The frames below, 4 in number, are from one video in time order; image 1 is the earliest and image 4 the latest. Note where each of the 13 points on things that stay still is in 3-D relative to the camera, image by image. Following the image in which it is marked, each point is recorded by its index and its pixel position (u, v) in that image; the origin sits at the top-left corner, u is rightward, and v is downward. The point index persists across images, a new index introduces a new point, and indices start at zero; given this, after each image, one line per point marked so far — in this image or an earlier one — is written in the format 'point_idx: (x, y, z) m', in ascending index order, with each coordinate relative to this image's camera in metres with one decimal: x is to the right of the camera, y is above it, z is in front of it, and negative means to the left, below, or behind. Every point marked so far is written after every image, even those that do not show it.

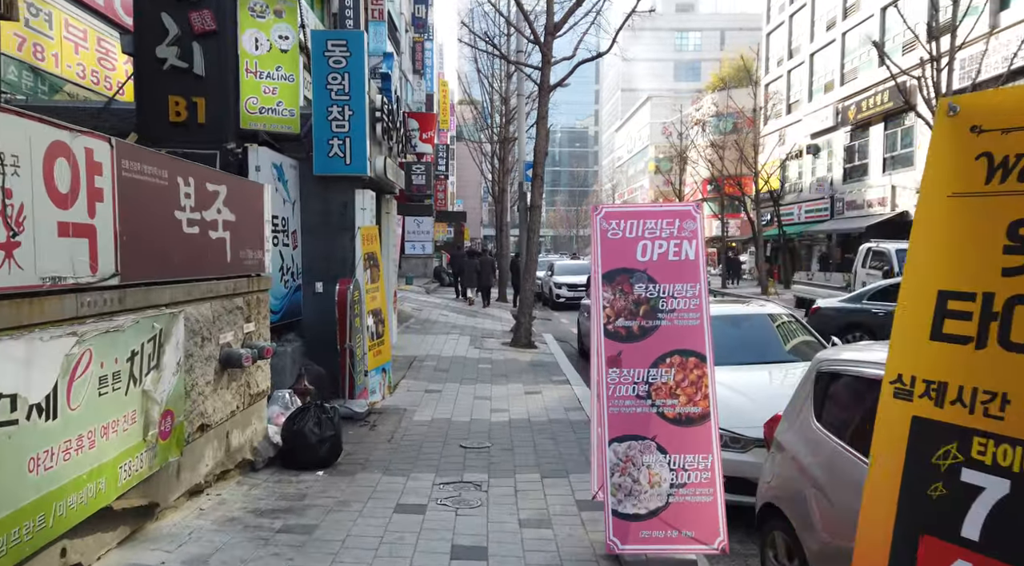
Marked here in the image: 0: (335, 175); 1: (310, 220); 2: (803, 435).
0: (-2.1, +1.3, +8.9) m
1: (-2.4, +0.8, +9.0) m
2: (+1.5, -0.8, +3.8) m
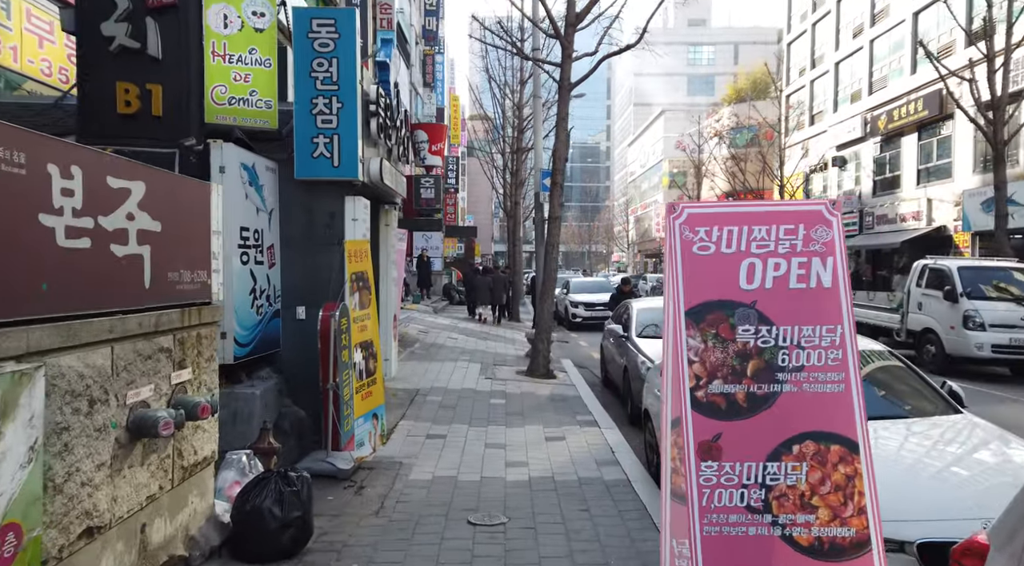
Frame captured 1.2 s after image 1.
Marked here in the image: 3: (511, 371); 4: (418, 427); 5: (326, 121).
0: (-1.9, +1.0, +7.5) m
1: (-2.2, +0.5, +7.6) m
2: (+1.6, -0.9, +2.3) m
3: (0.0, -1.5, +12.4) m
4: (-1.0, -1.6, +8.3) m
5: (-1.8, +1.6, +7.4) m
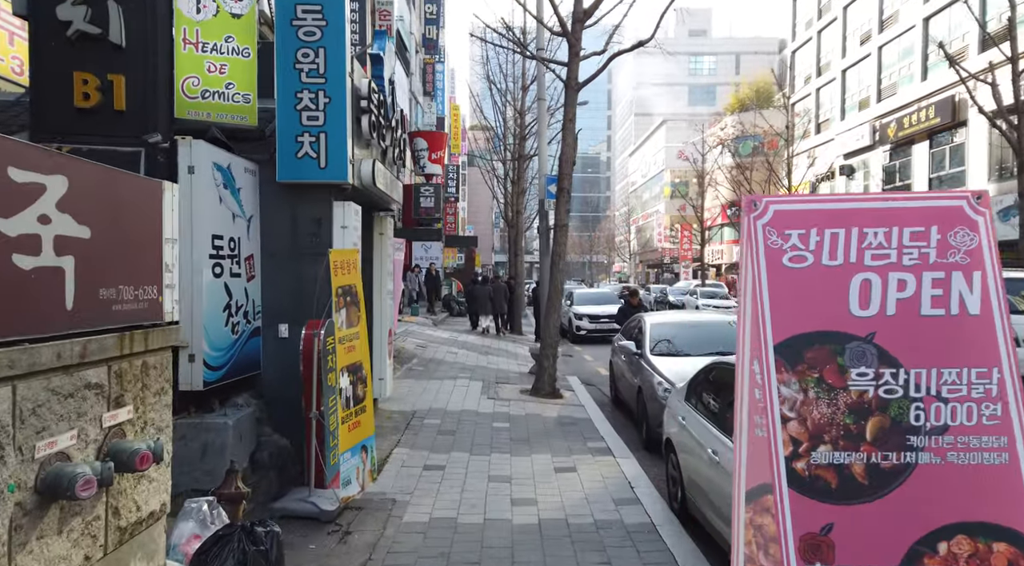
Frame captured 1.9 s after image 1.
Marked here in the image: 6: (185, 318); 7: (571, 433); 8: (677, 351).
0: (-1.9, +0.9, +6.8) m
1: (-2.2, +0.4, +6.9) m
2: (+1.7, -1.0, +1.5) m
3: (0.0, -1.7, +11.6) m
4: (-1.0, -1.7, +7.5) m
5: (-1.8, +1.5, +6.6) m
6: (-2.5, -0.3, +5.6) m
7: (+0.7, -1.8, +8.8) m
8: (+2.1, -0.9, +9.9) m
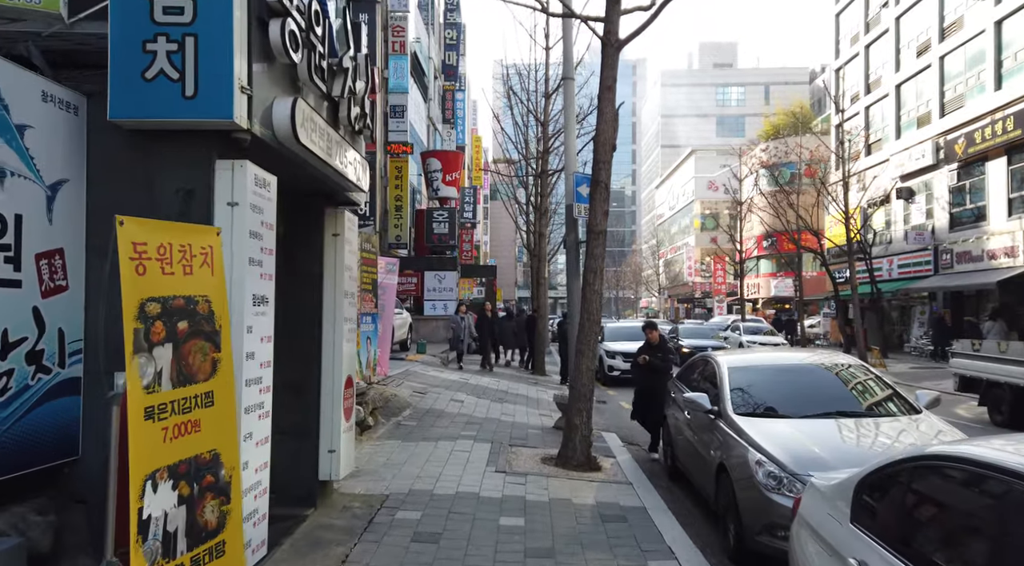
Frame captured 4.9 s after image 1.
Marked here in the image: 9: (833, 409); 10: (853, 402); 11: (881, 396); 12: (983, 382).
0: (-1.8, +0.8, +3.9) m
1: (-2.1, +0.3, +4.0) m
2: (+1.5, -0.8, -1.5) m
3: (+0.3, -2.0, +8.5) m
4: (-0.9, -1.9, +4.5) m
5: (-1.7, +1.4, +3.8) m
6: (-2.4, -0.3, +2.7) m
7: (+0.8, -2.0, +5.7) m
8: (+2.3, -1.1, +6.8) m
9: (+2.9, -1.2, +6.6) m
10: (+3.2, -1.1, +6.8) m
11: (+3.5, -1.1, +6.9) m
12: (+8.1, -1.7, +12.9) m
